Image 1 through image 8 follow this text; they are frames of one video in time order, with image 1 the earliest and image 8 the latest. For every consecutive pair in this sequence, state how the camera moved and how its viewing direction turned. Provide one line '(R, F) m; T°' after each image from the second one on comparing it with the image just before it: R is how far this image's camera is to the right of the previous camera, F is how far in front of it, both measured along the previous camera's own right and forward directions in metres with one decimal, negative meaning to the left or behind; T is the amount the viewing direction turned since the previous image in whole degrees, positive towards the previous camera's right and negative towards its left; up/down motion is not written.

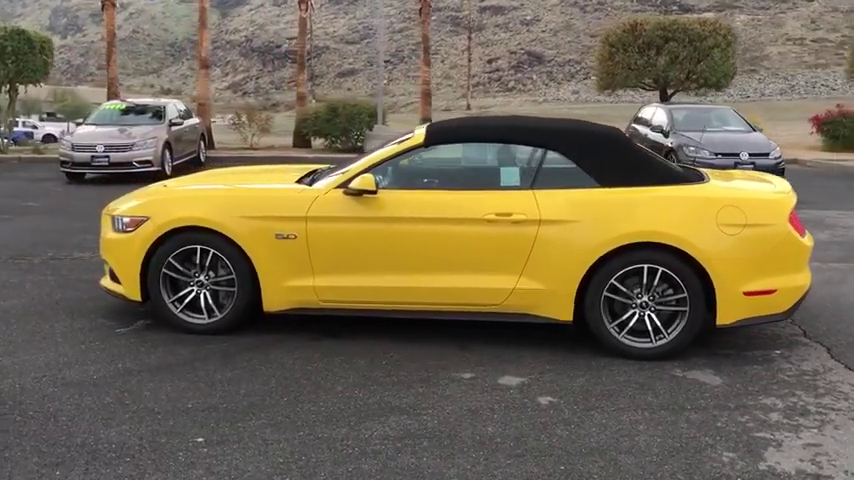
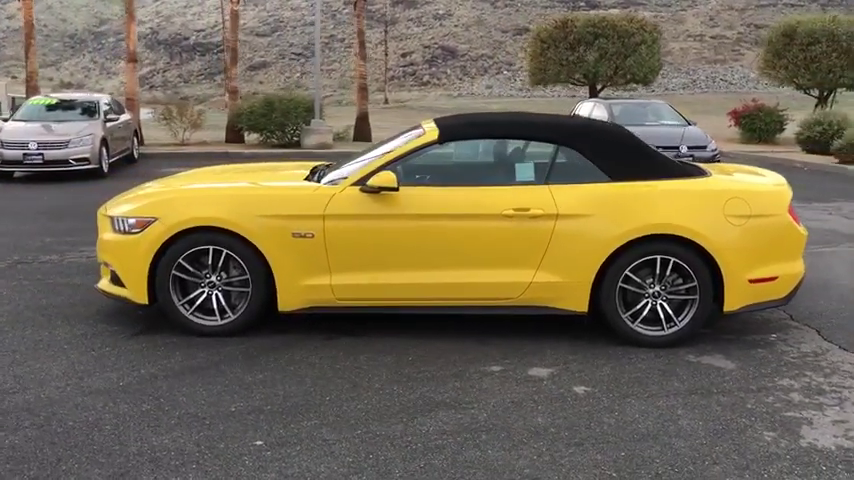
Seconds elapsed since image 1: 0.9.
(-0.7, 0.0) m; +6°
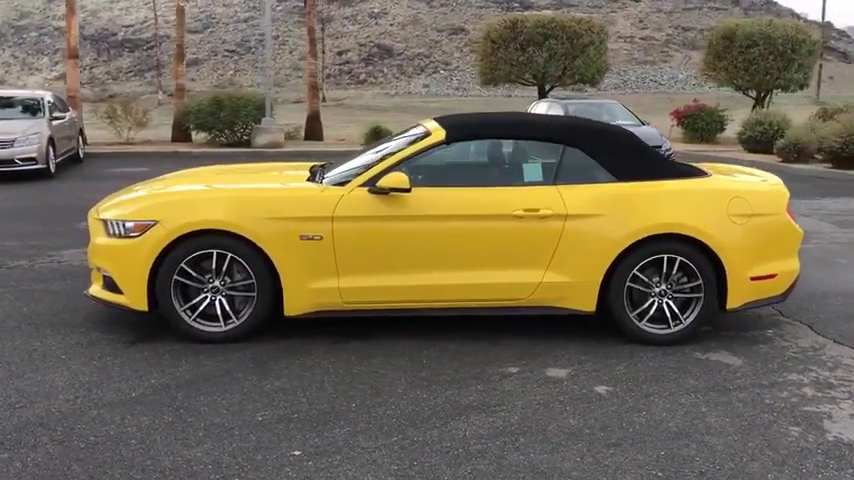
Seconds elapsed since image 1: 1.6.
(-0.5, +0.1) m; +5°
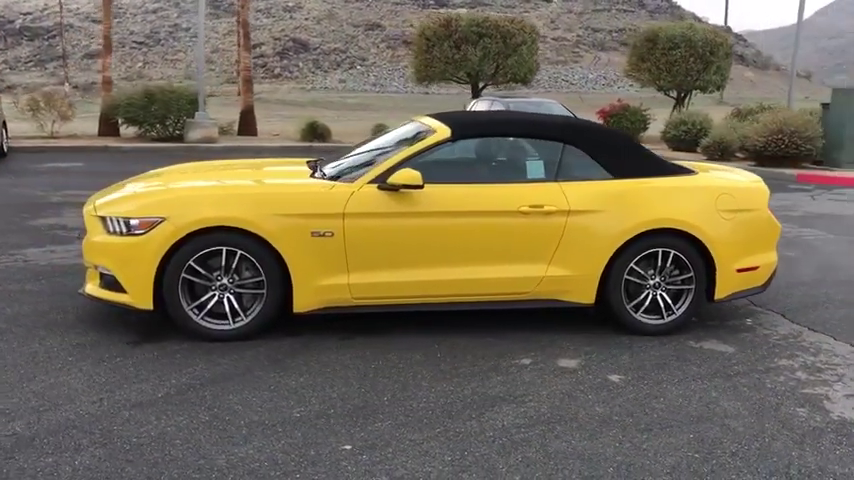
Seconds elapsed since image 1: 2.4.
(-0.7, -0.1) m; +6°
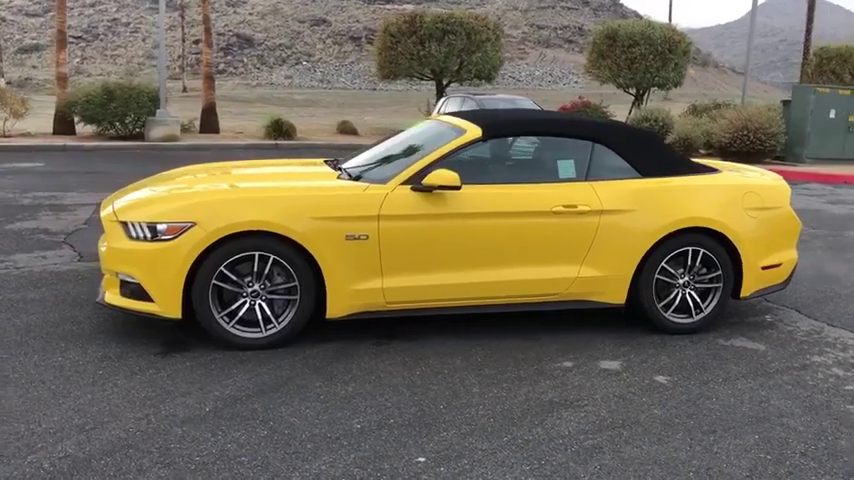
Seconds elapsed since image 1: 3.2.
(-0.6, +0.1) m; +4°
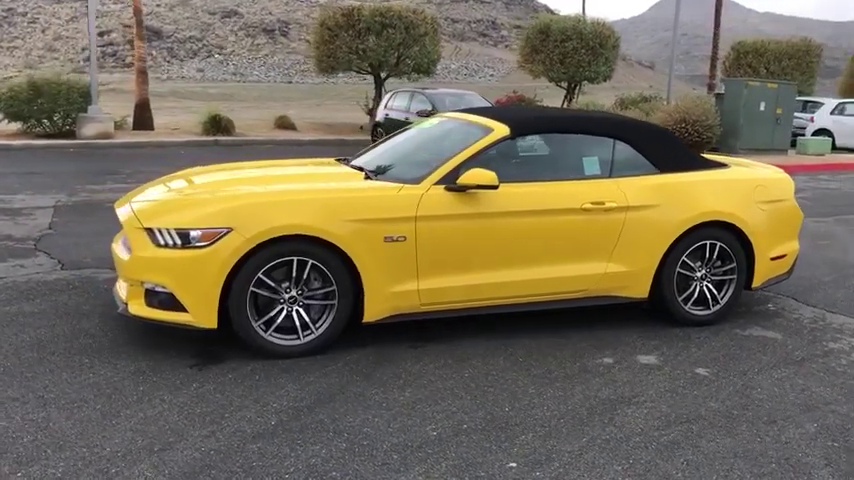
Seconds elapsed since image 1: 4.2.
(-0.8, +0.1) m; +6°
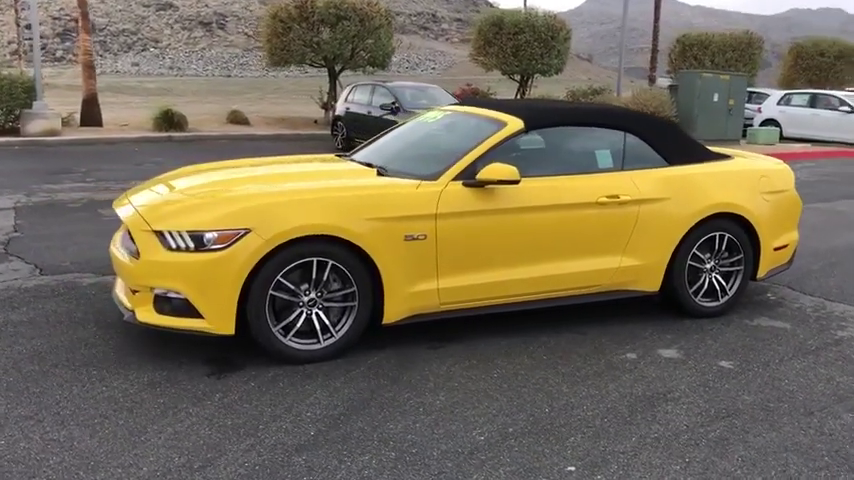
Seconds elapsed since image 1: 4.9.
(-0.5, +0.2) m; +4°
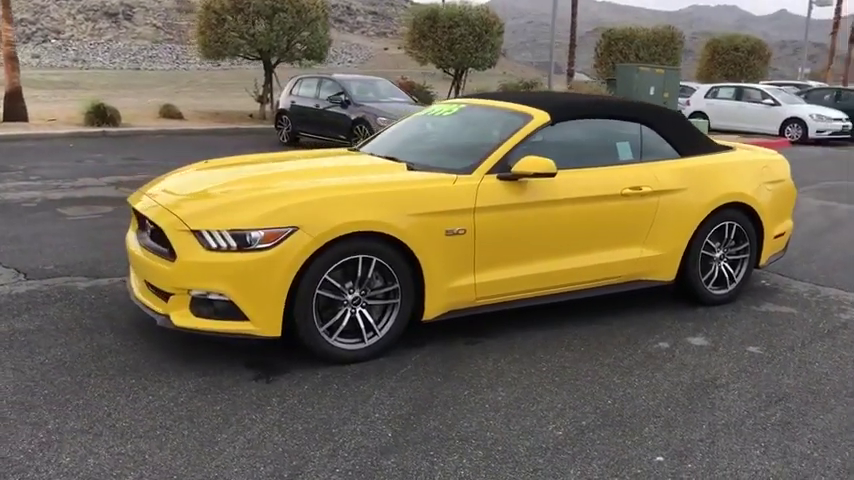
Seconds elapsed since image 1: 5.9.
(-0.8, +0.1) m; +6°
